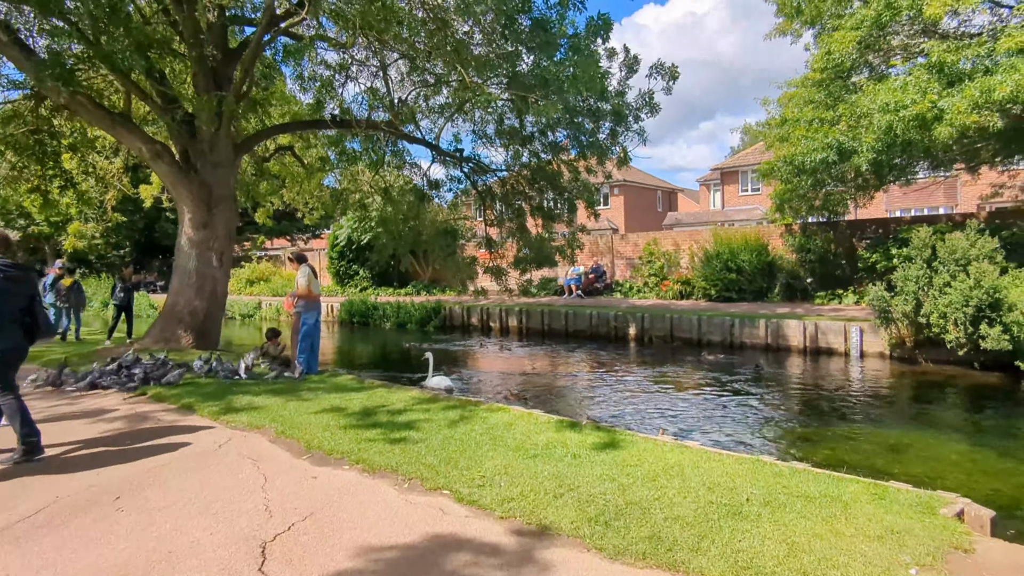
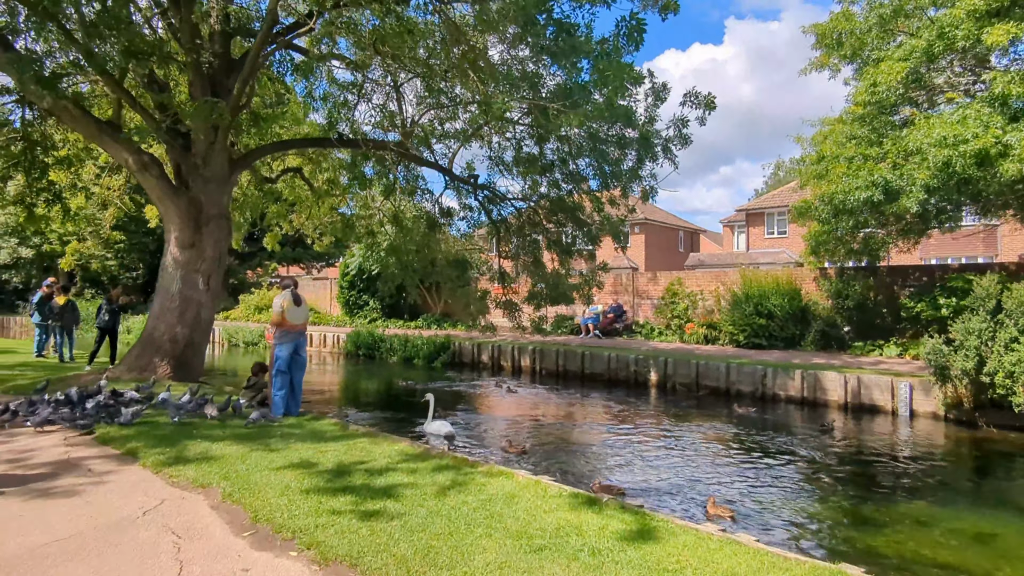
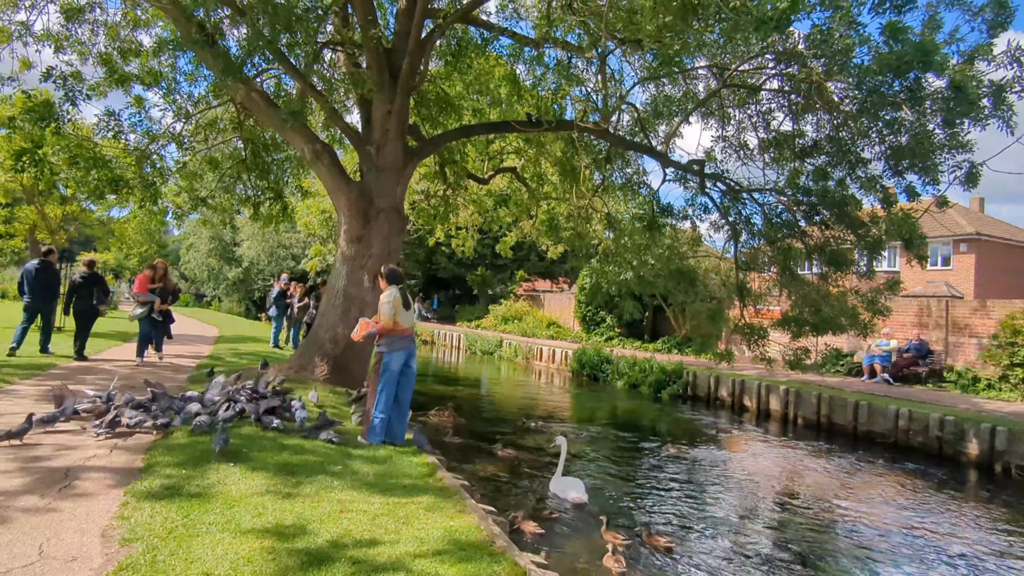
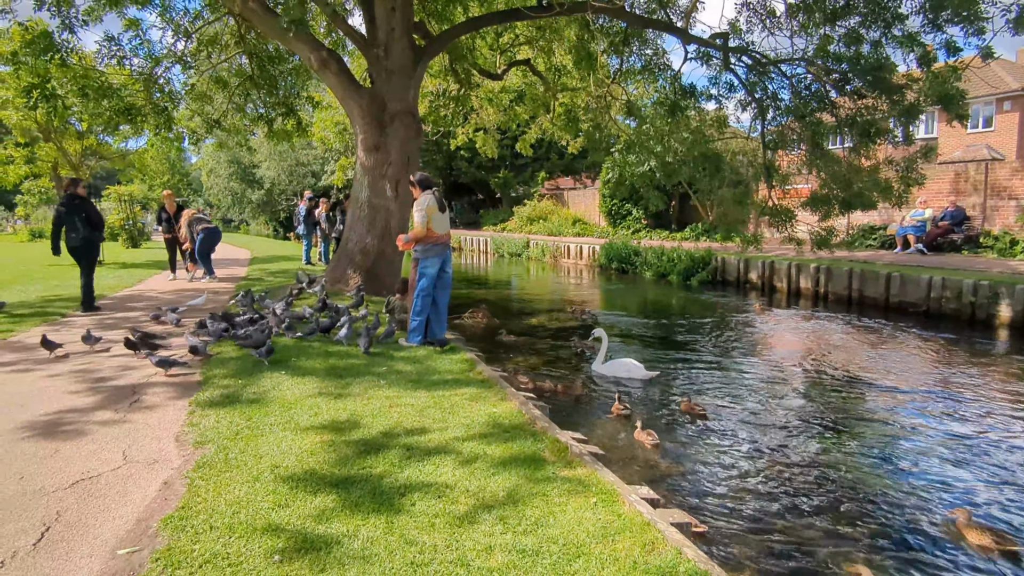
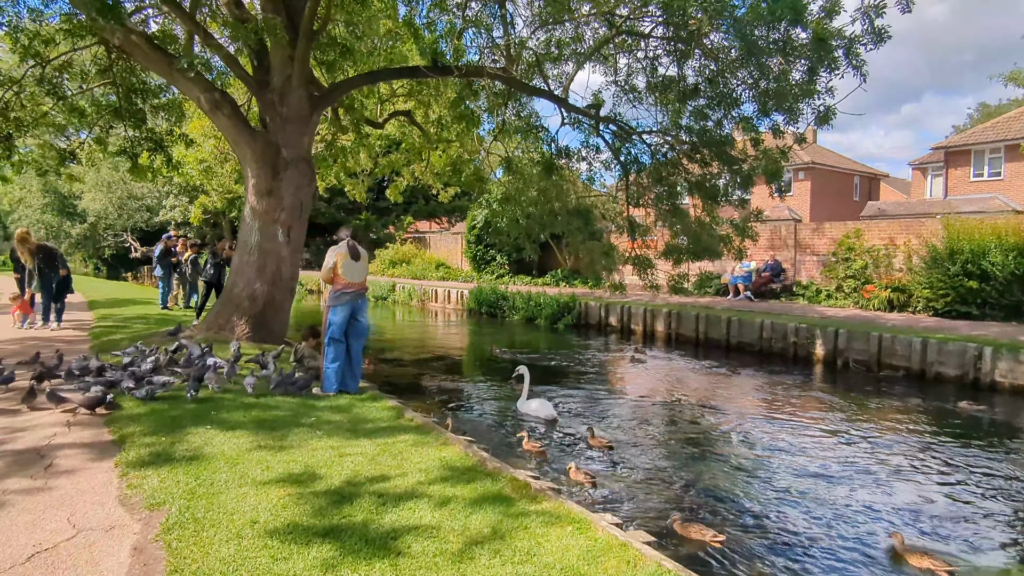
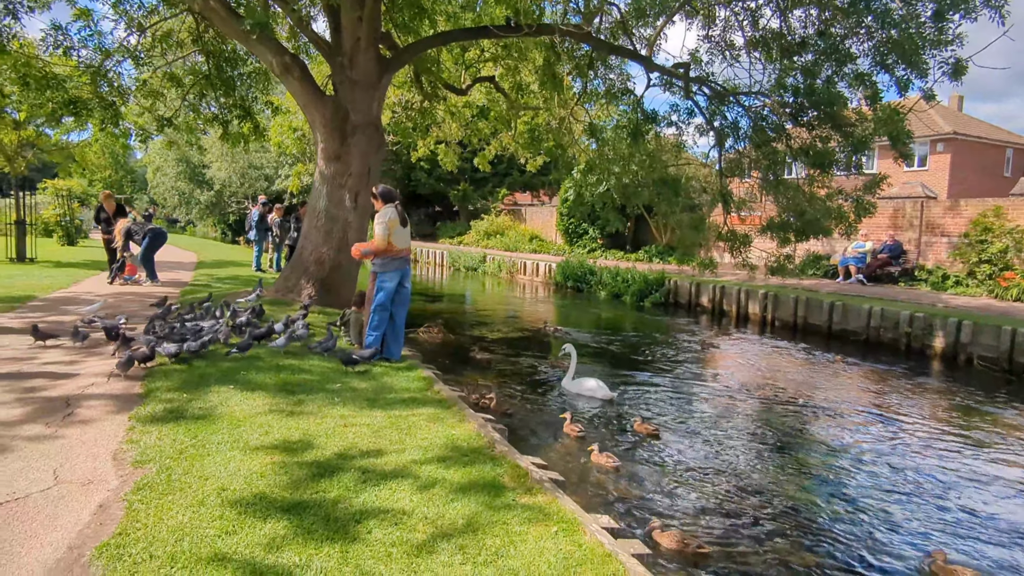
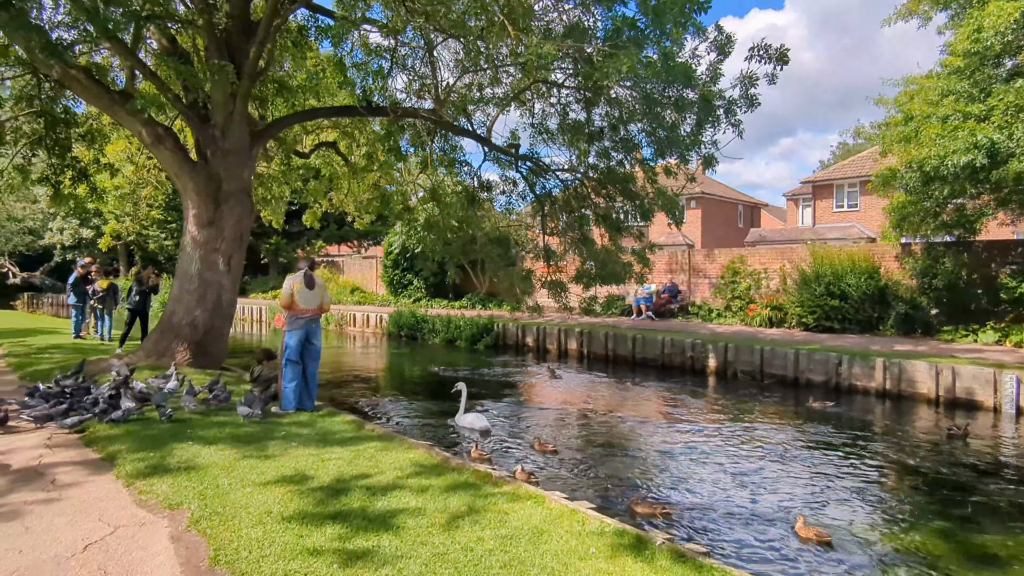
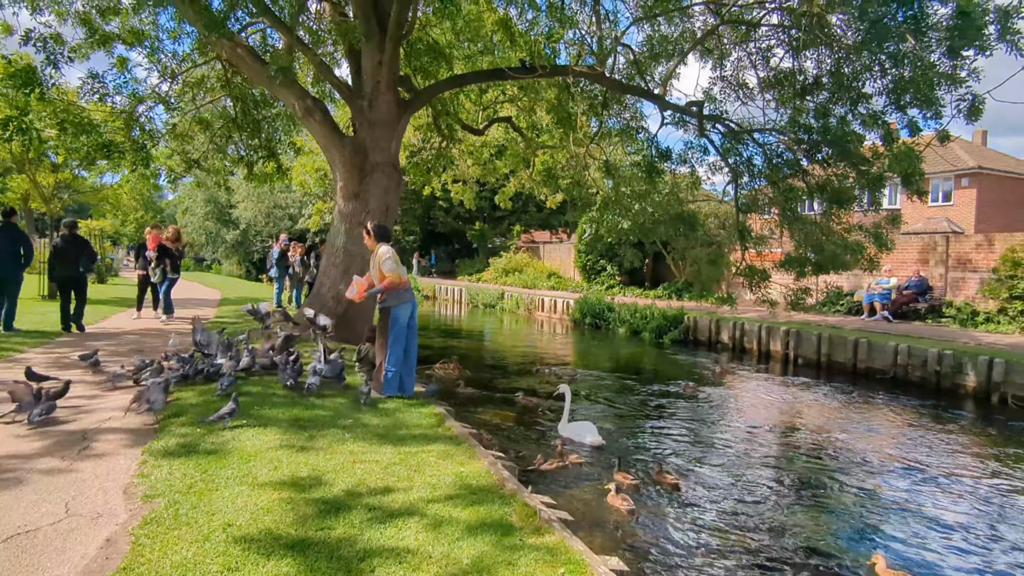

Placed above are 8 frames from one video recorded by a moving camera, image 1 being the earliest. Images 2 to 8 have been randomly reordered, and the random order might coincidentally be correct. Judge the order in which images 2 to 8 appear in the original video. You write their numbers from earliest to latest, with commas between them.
2, 7, 5, 6, 4, 8, 3
